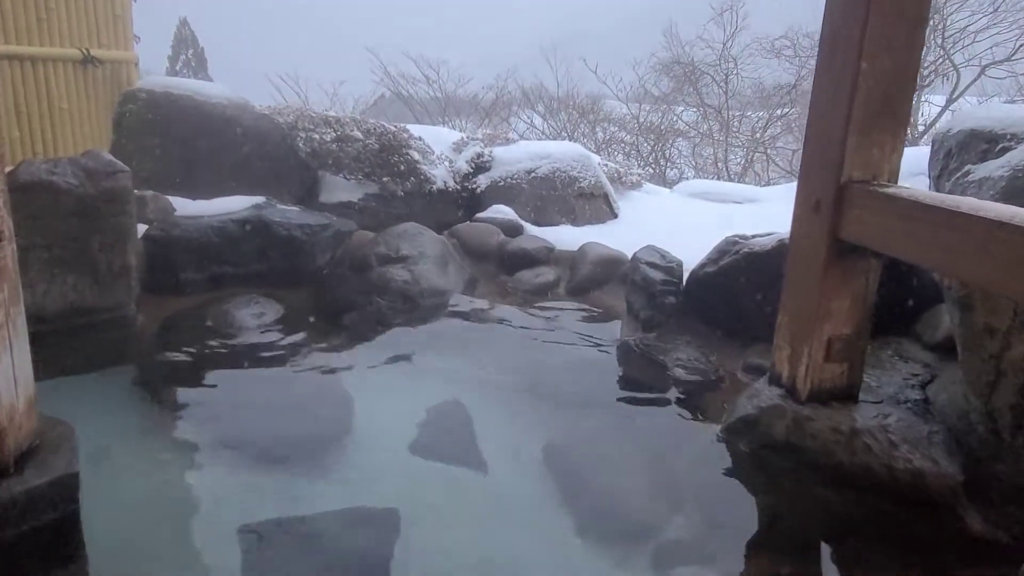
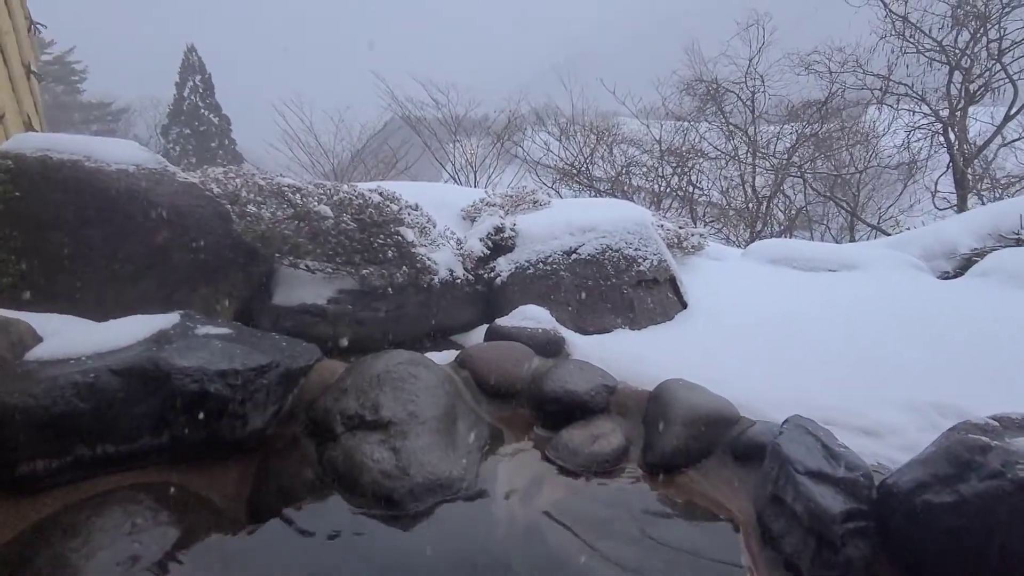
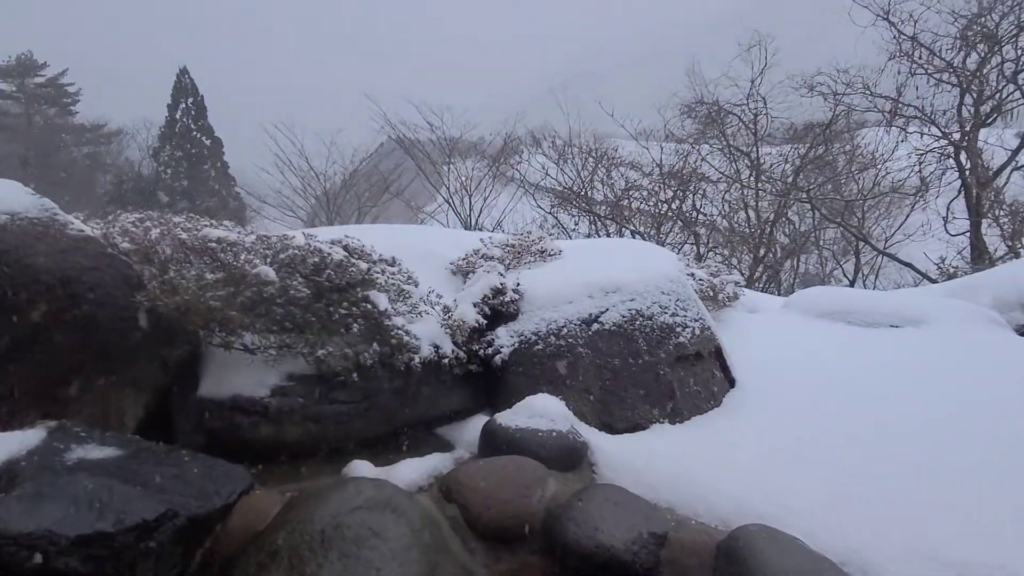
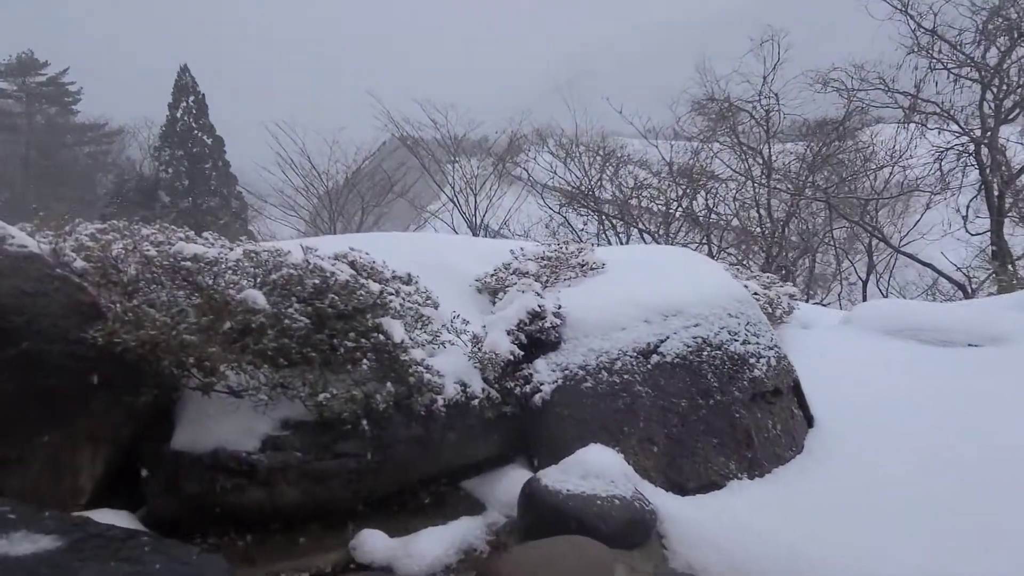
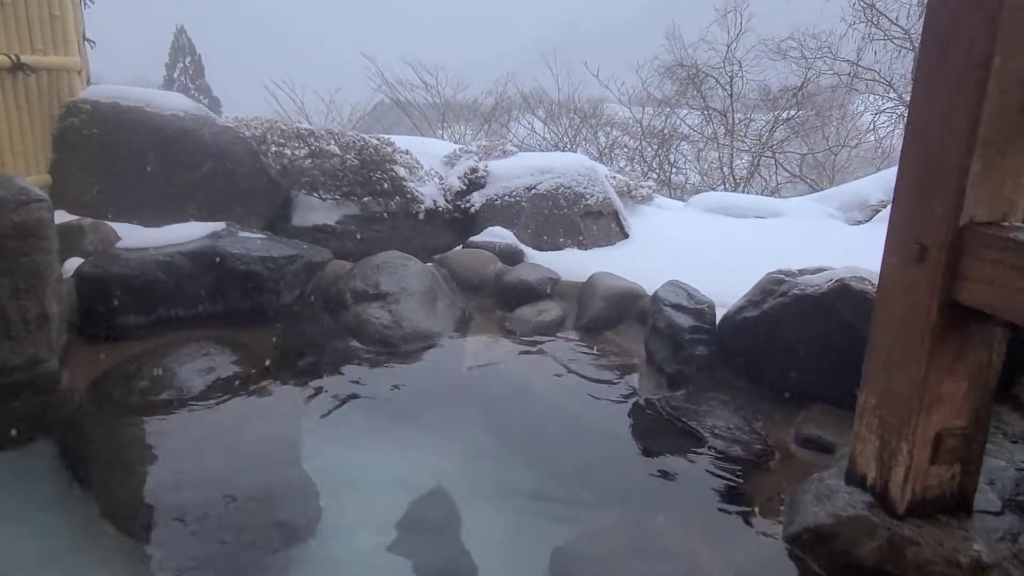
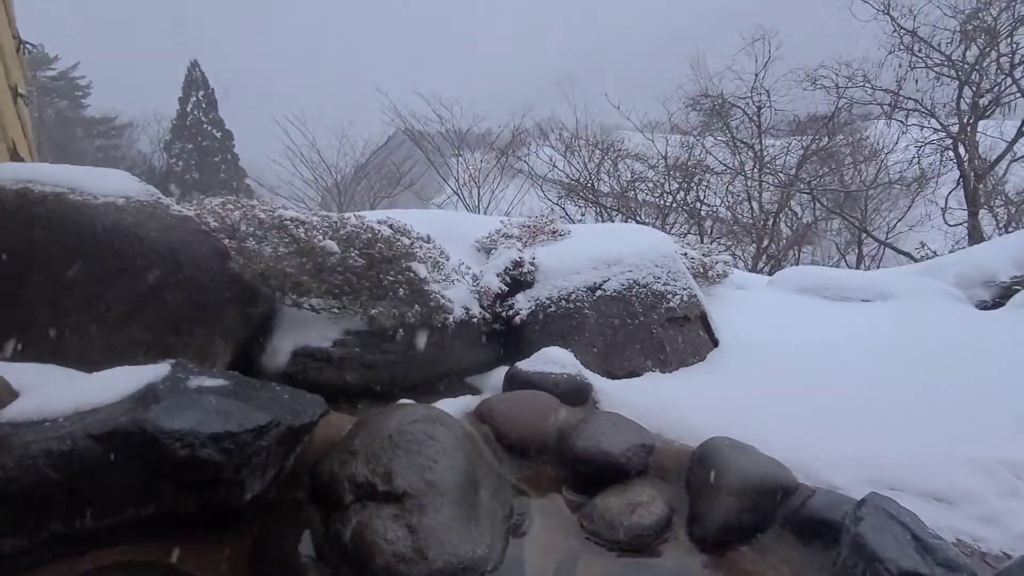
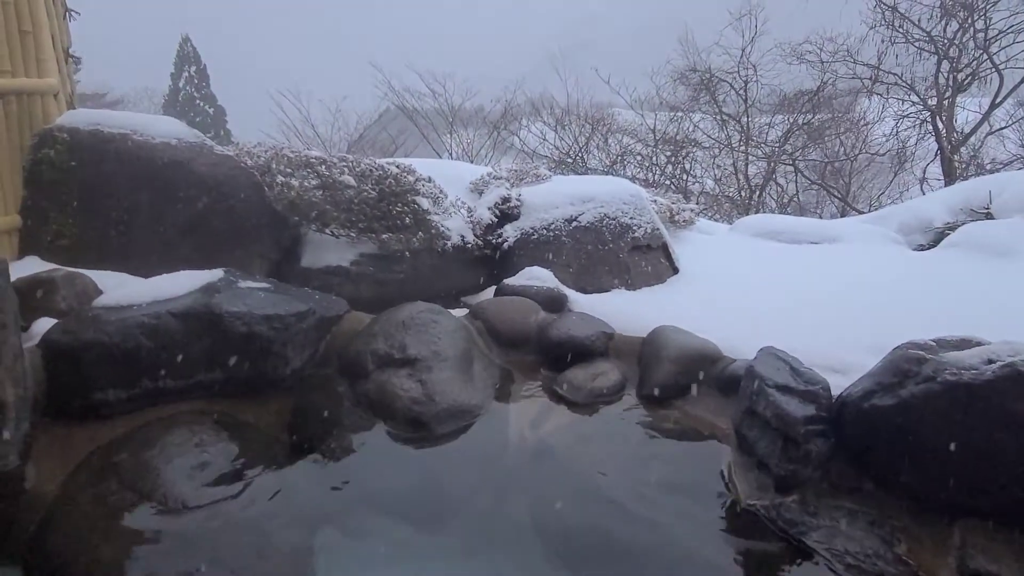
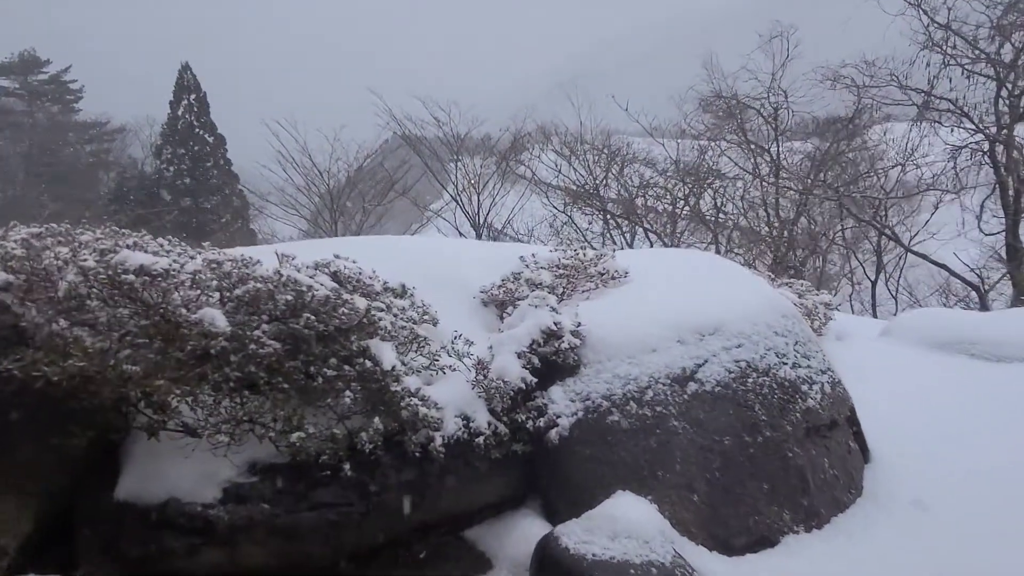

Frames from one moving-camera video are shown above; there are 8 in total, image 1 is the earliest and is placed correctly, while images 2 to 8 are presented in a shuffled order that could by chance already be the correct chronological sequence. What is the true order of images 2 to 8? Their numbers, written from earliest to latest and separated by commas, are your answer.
5, 7, 2, 6, 3, 4, 8
